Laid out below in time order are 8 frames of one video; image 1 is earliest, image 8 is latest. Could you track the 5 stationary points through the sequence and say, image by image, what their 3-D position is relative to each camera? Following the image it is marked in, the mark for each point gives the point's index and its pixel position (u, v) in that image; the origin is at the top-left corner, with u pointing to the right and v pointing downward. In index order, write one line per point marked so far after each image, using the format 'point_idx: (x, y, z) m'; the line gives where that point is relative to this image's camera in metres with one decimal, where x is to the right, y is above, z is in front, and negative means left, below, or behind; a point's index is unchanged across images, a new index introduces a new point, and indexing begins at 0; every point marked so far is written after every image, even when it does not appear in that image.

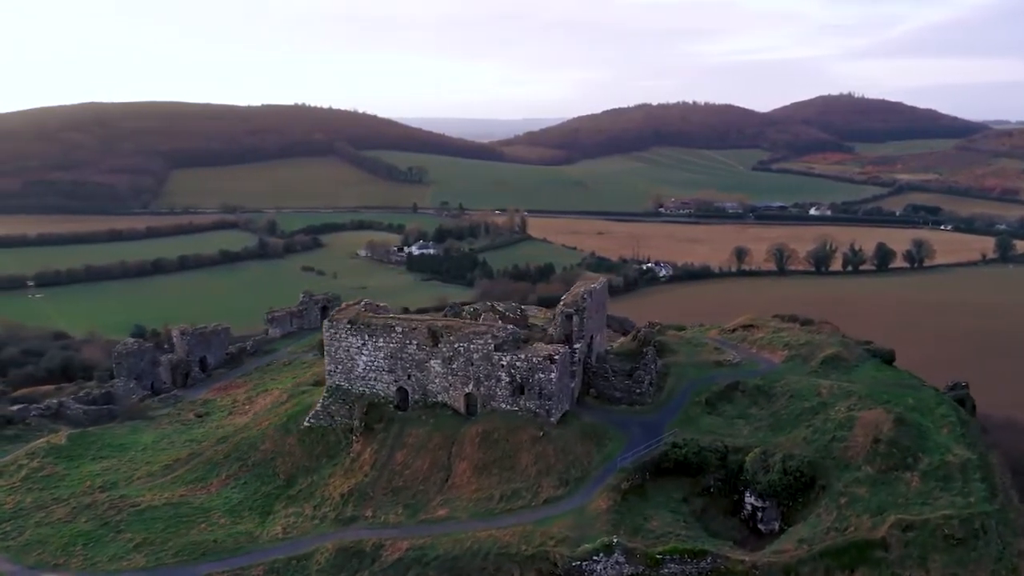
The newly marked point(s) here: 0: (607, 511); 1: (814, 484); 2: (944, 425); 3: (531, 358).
0: (+2.2, -5.1, +16.9) m
1: (+7.4, -4.8, +18.1) m
2: (+11.4, -3.6, +19.4) m
3: (+0.5, -1.9, +19.6) m
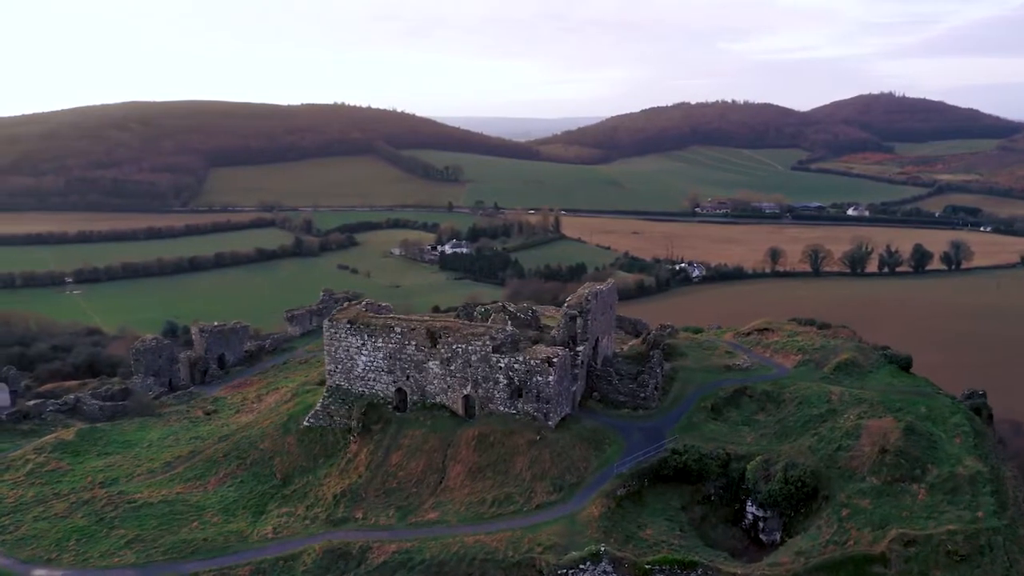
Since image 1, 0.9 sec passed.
0: (+1.9, -5.2, +16.6) m
1: (+7.3, -4.9, +17.5) m
2: (+11.3, -3.7, +18.6) m
3: (+0.5, -1.9, +19.3) m
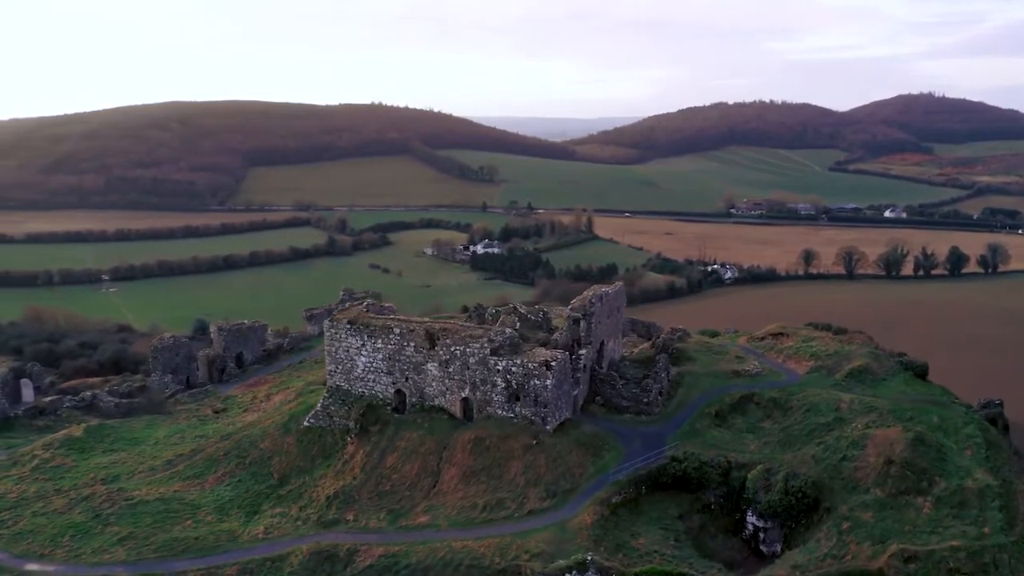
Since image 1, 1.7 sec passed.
0: (+1.7, -5.3, +16.3) m
1: (+7.1, -5.0, +17.0) m
2: (+11.1, -3.9, +17.9) m
3: (+0.4, -2.0, +19.0) m
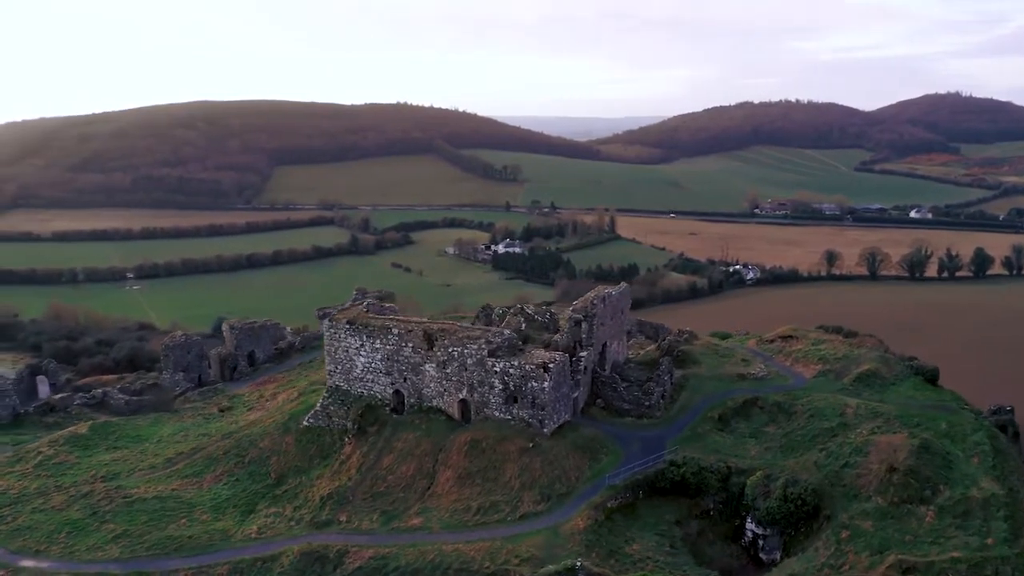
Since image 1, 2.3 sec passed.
0: (+1.5, -5.3, +16.0) m
1: (+6.9, -5.1, +16.6) m
2: (+11.0, -4.0, +17.4) m
3: (+0.3, -2.0, +18.9) m
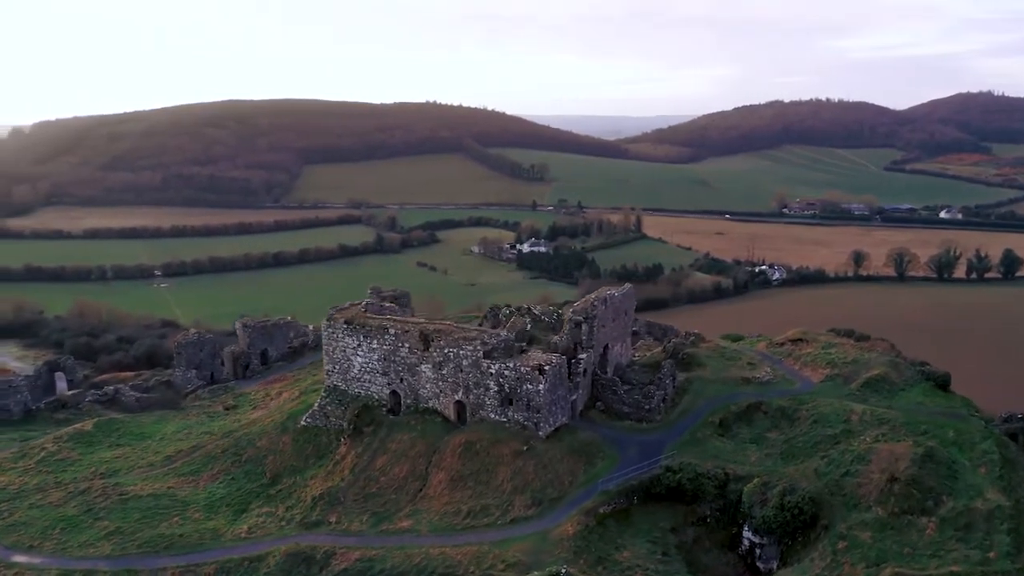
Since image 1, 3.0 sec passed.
0: (+1.3, -5.3, +15.8) m
1: (+6.7, -5.2, +16.1) m
2: (+10.8, -4.1, +16.9) m
3: (+0.2, -2.0, +18.6) m
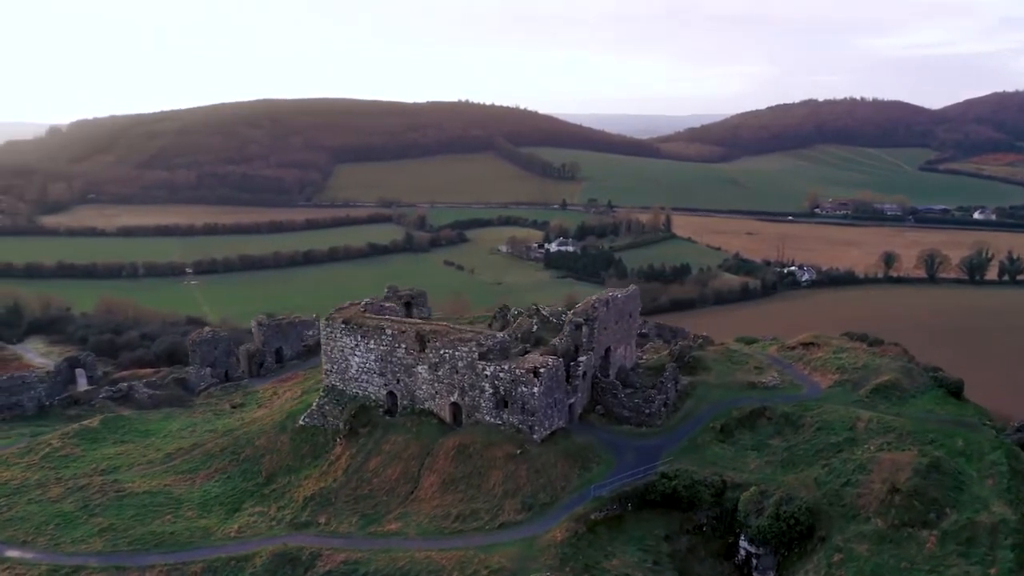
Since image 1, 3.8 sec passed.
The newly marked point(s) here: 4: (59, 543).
0: (+1.0, -5.4, +15.5) m
1: (+6.4, -5.3, +15.7) m
2: (+10.6, -4.2, +16.2) m
3: (0.0, -2.1, +18.4) m
4: (-10.1, -5.7, +16.4) m
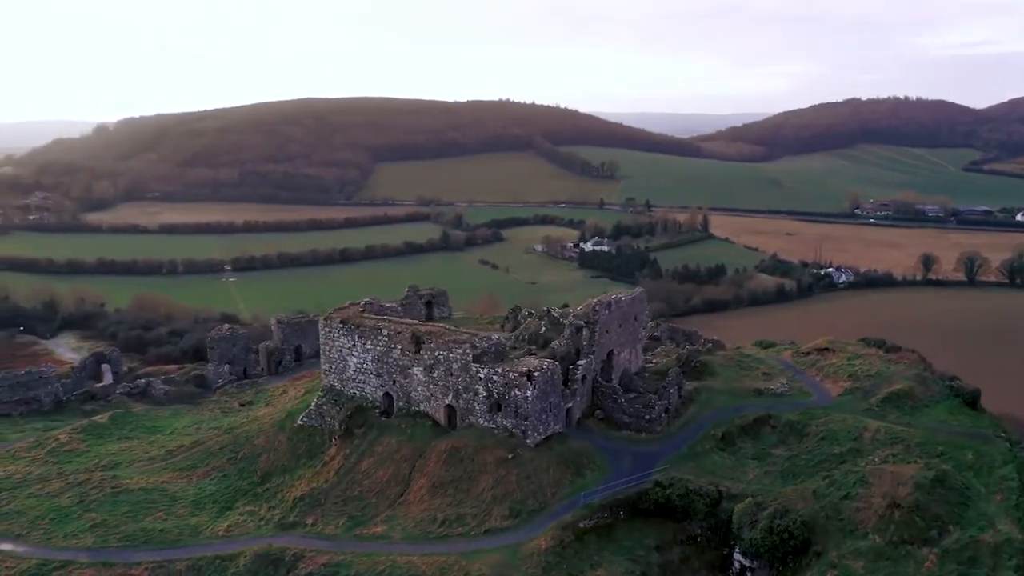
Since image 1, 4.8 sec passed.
0: (+0.7, -5.4, +15.2) m
1: (+6.1, -5.4, +15.1) m
2: (+10.3, -4.3, +15.4) m
3: (-0.1, -2.1, +18.1) m
4: (-10.4, -5.7, +16.6) m
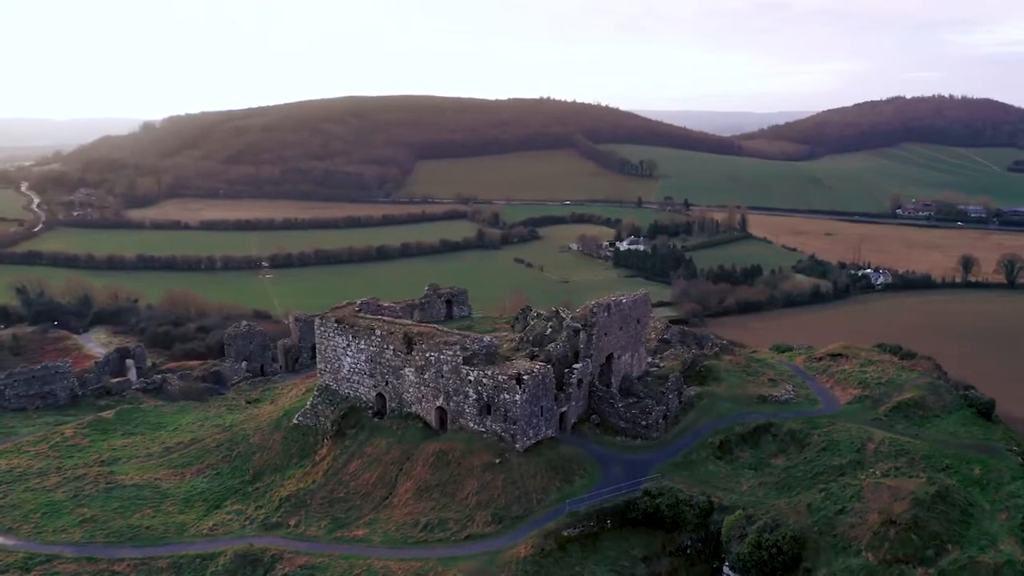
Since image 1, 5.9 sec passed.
0: (+0.2, -5.5, +14.8) m
1: (+5.6, -5.5, +14.5) m
2: (+9.9, -4.4, +14.6) m
3: (-0.4, -2.1, +17.8) m
4: (-10.8, -5.6, +16.8) m
